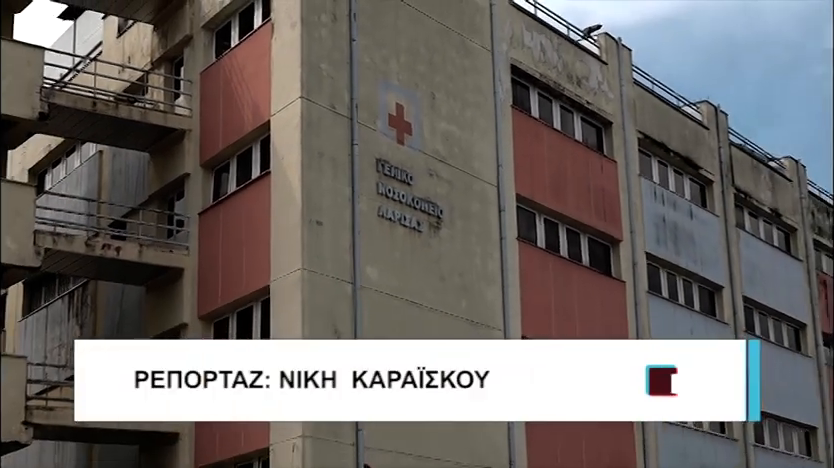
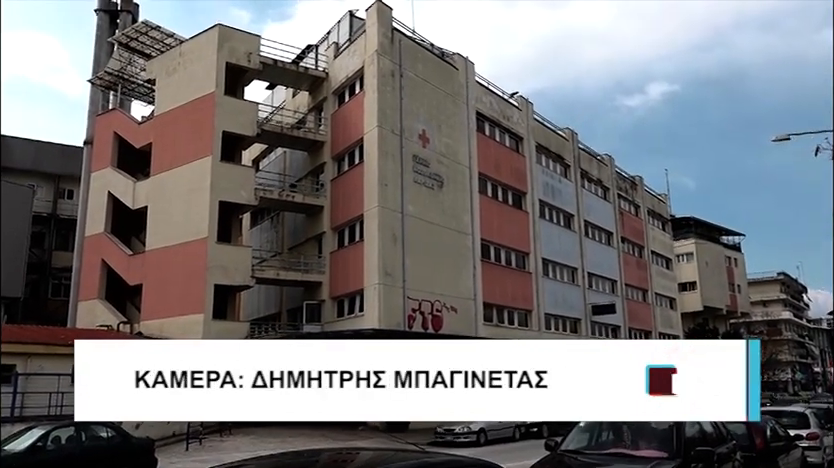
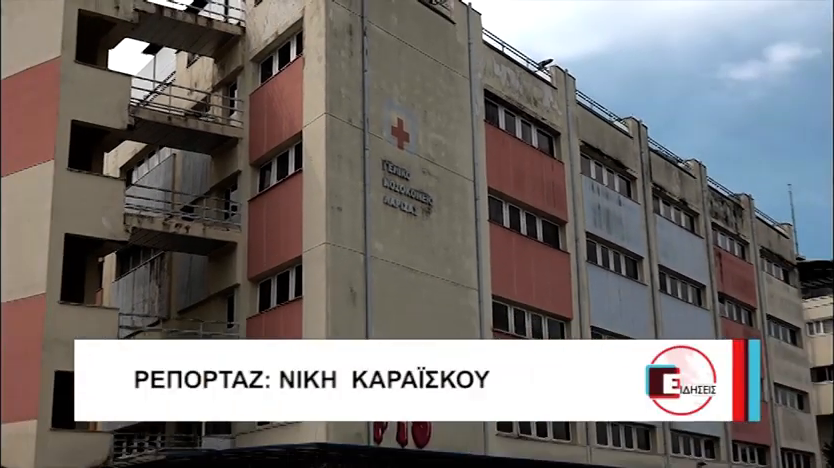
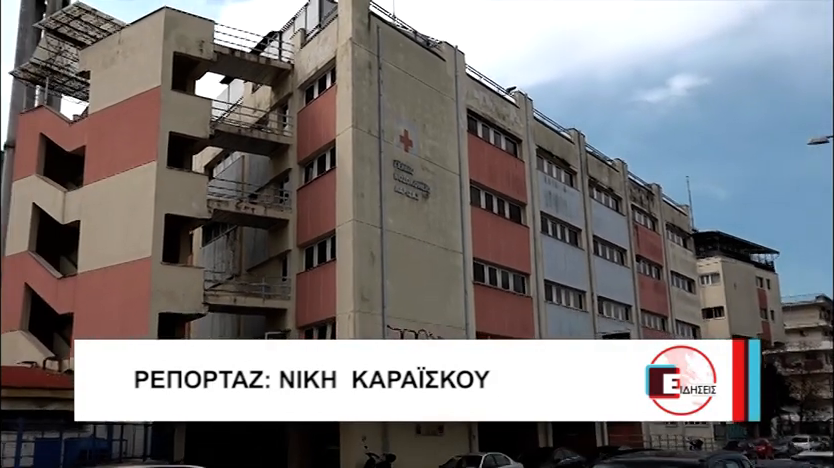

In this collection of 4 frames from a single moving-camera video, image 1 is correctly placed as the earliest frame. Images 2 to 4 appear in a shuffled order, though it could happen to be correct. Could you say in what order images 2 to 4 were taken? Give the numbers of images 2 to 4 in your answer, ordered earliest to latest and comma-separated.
3, 4, 2
